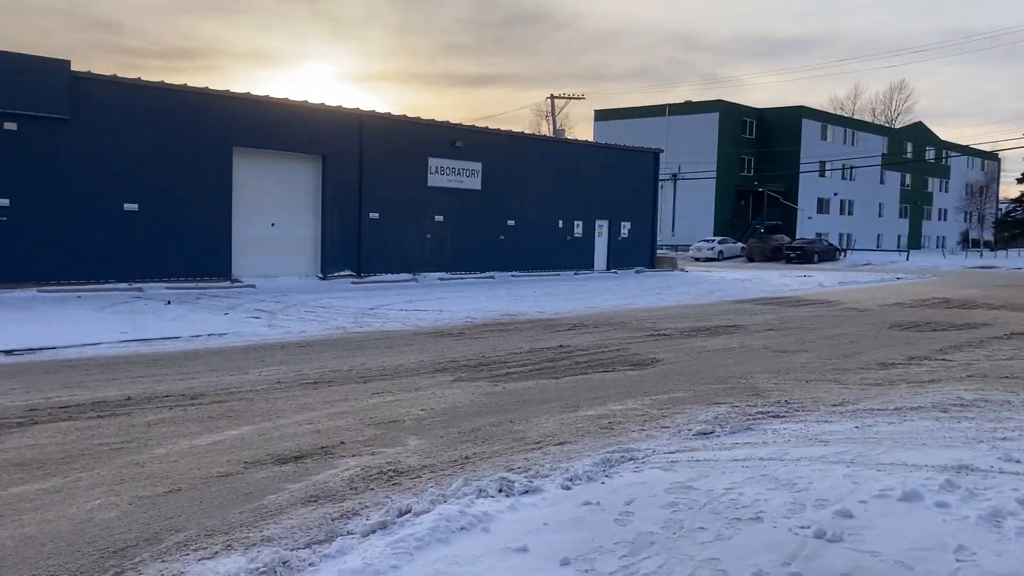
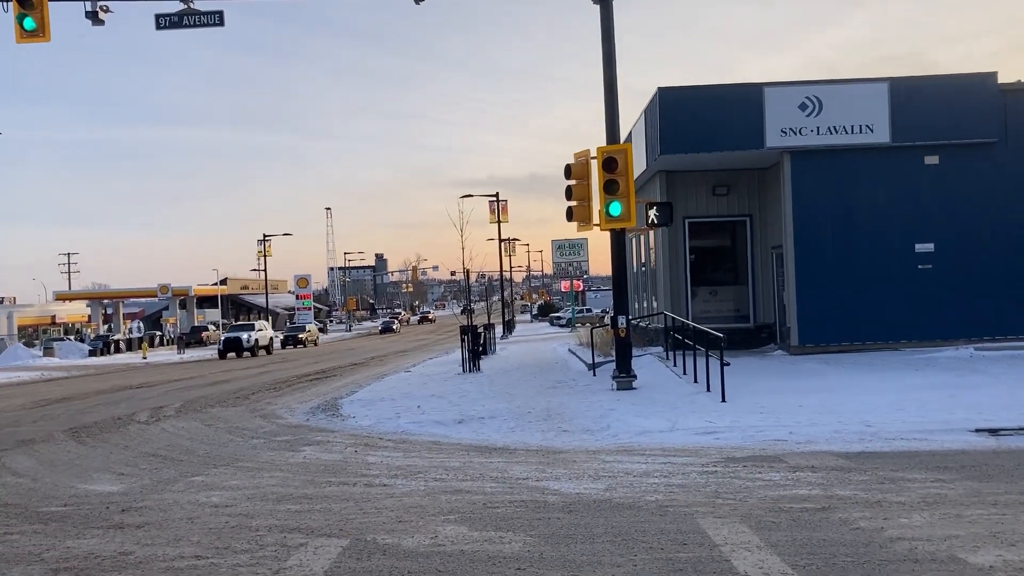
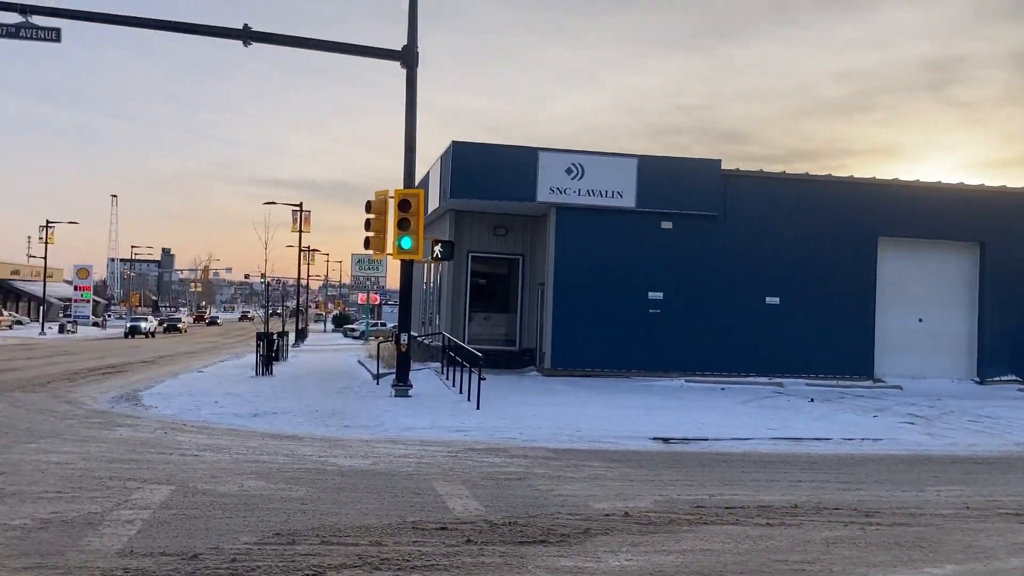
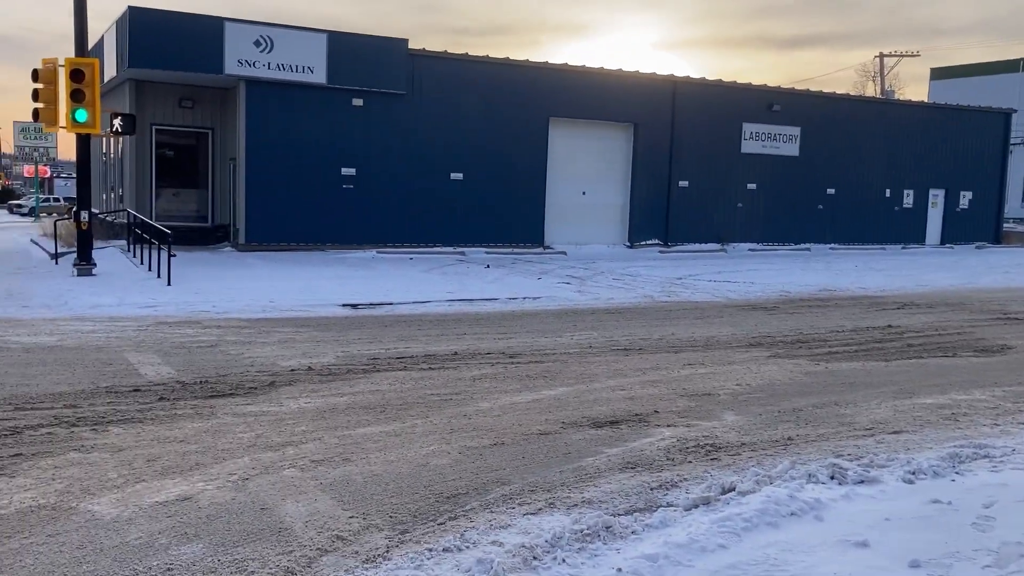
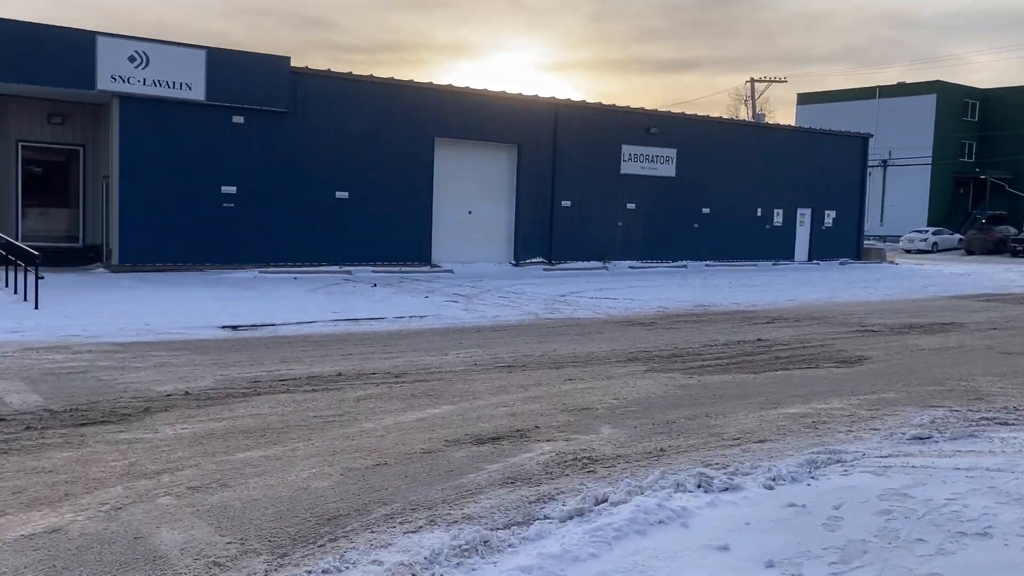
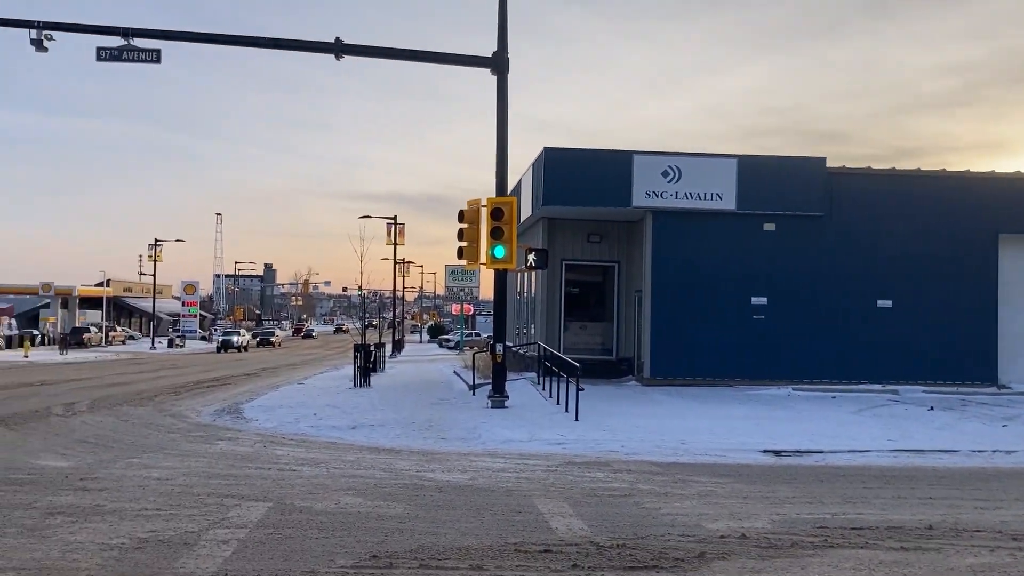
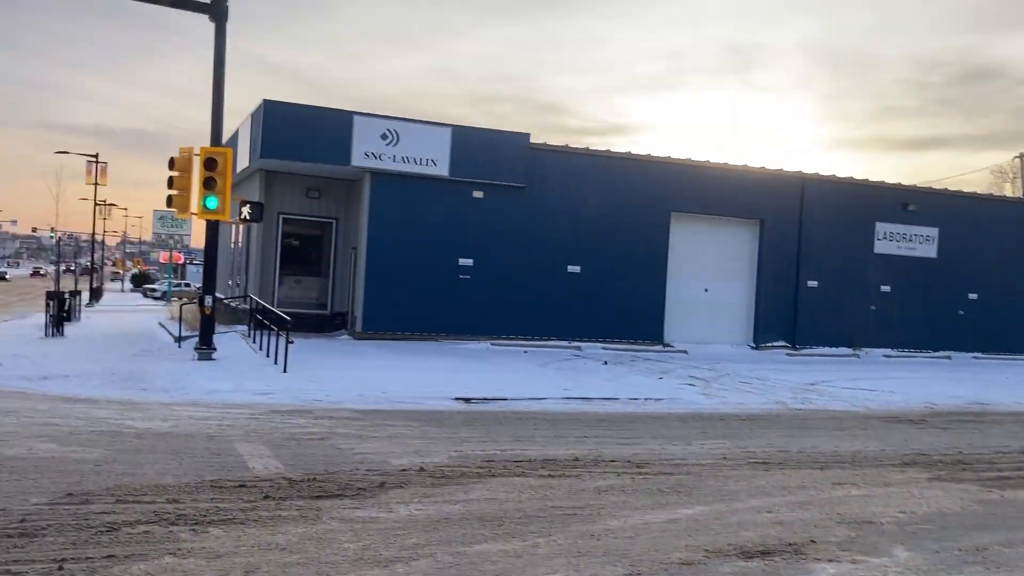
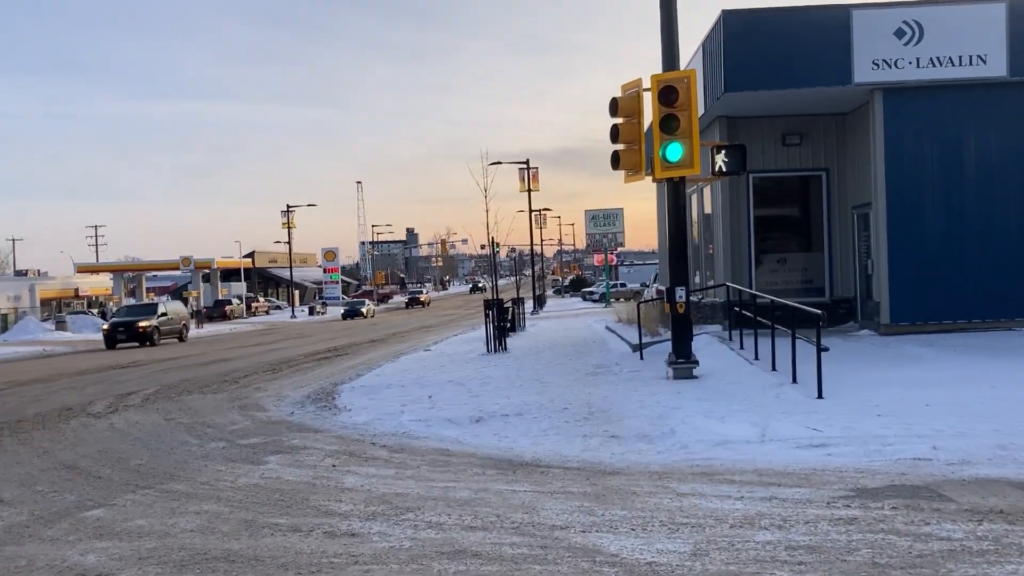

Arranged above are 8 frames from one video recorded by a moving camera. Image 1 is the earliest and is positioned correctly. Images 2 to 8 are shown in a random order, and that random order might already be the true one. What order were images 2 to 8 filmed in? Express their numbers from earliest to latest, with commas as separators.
5, 4, 7, 3, 6, 2, 8
